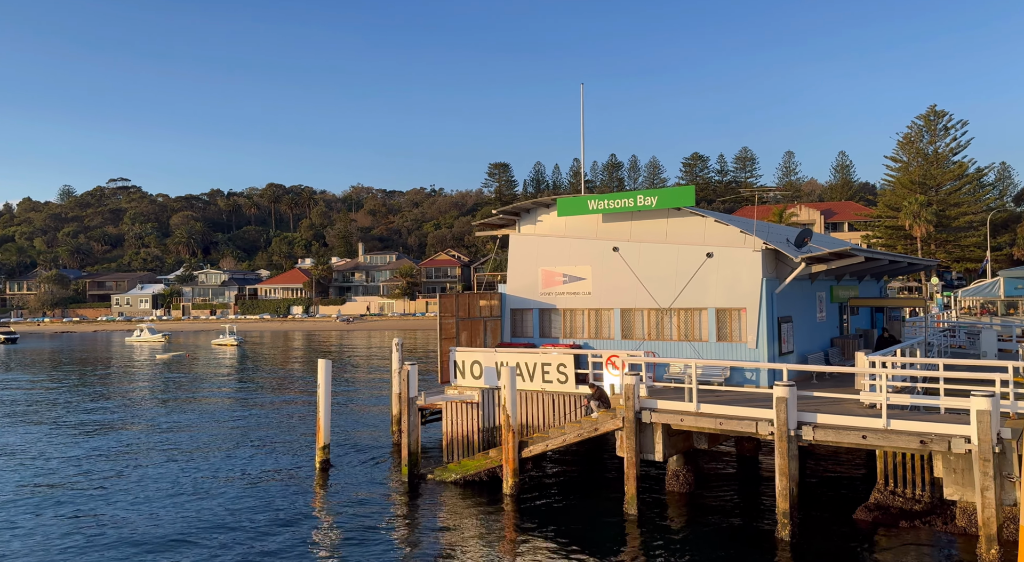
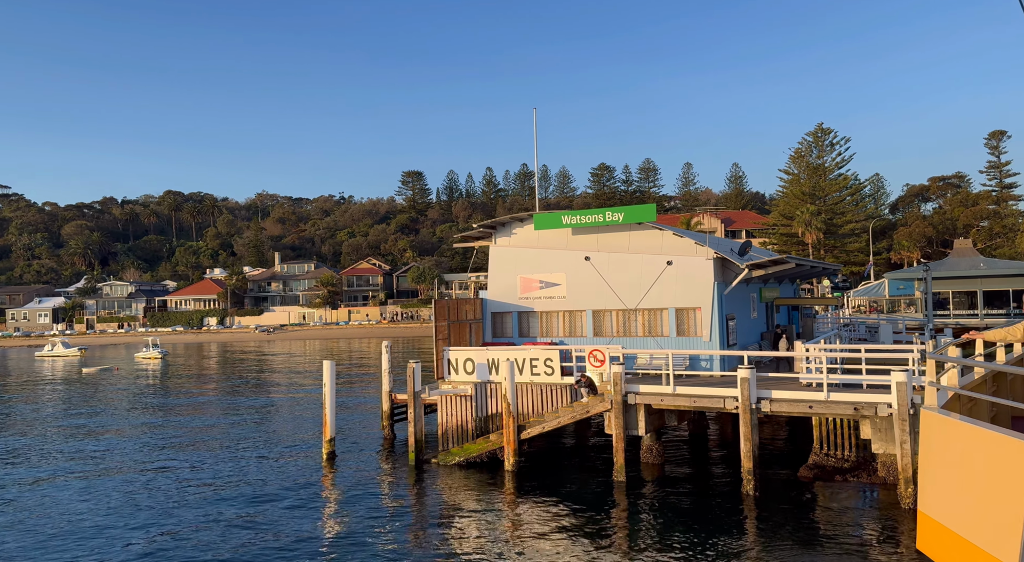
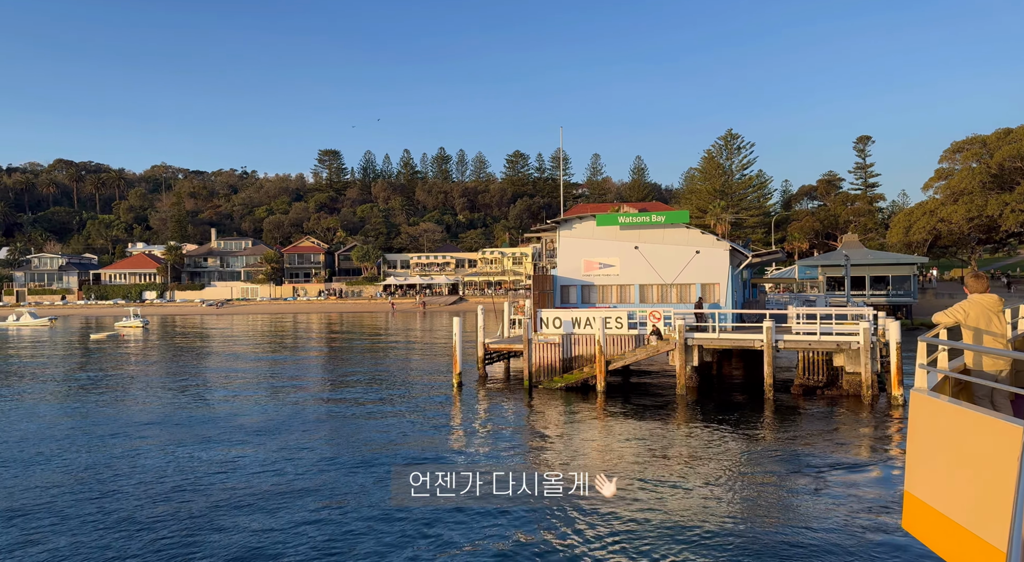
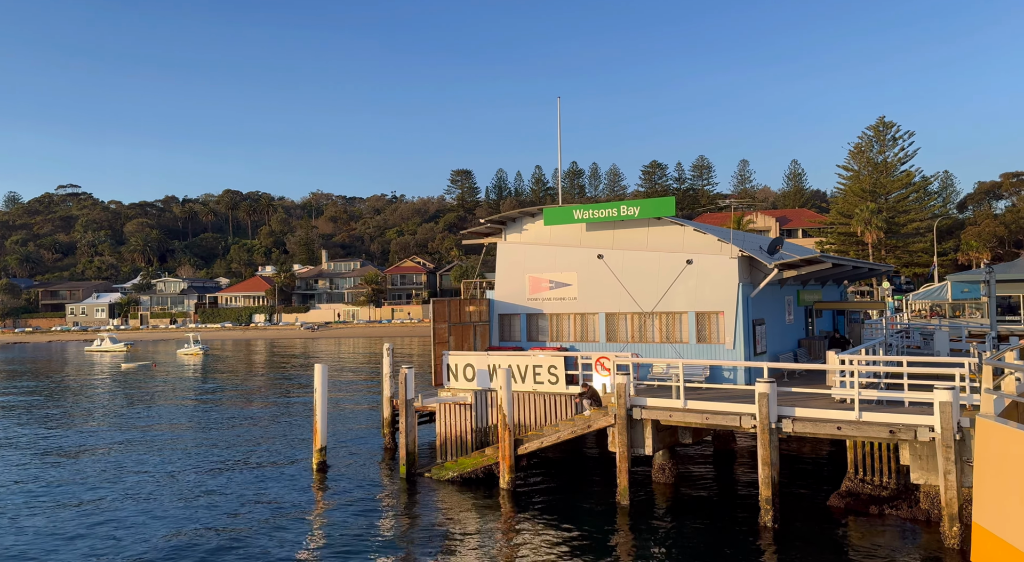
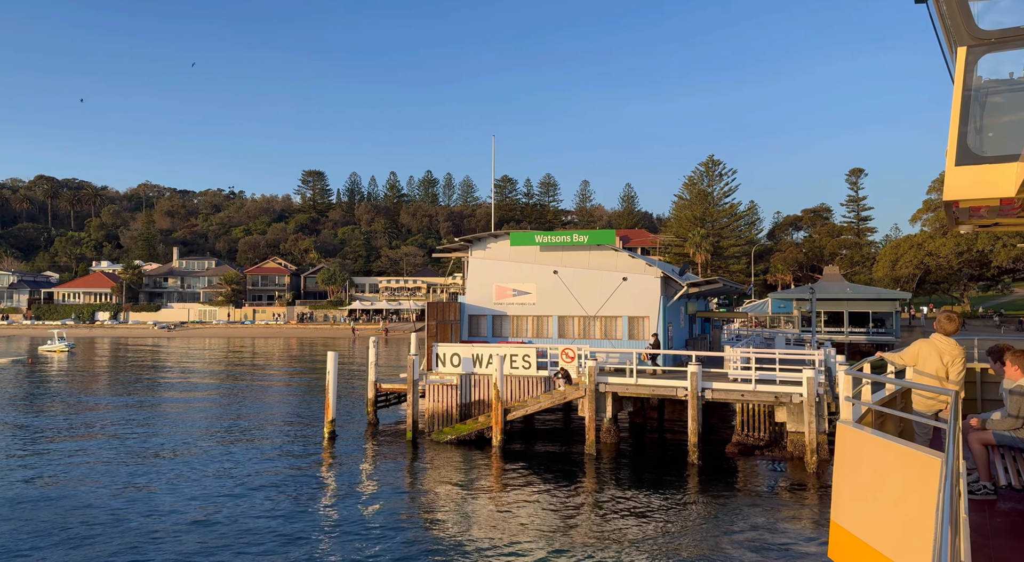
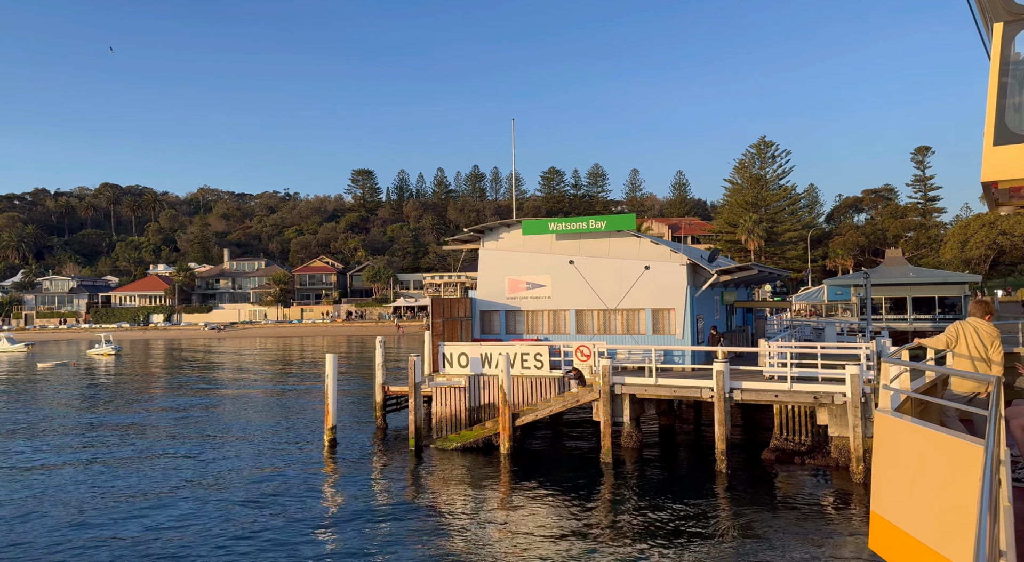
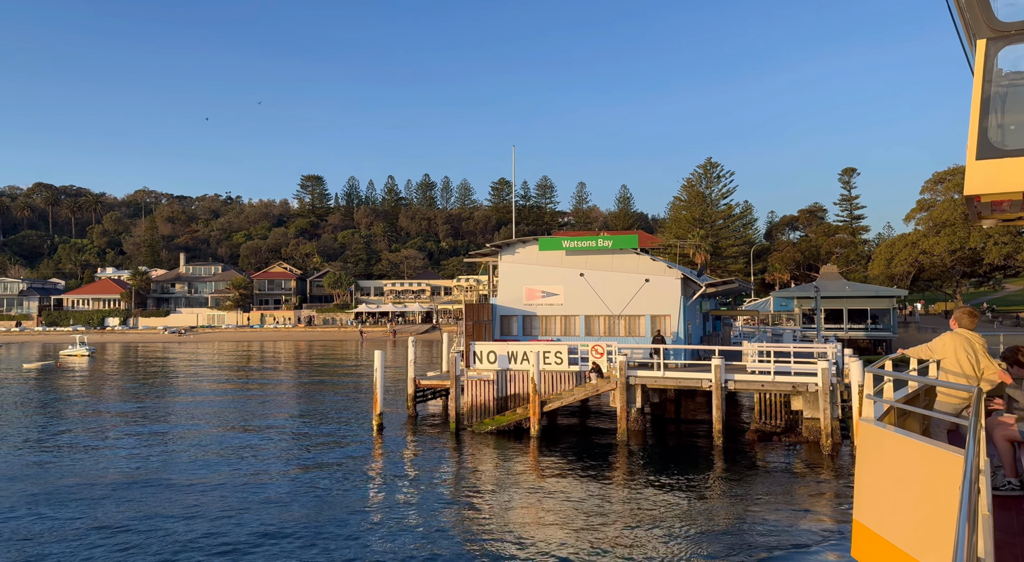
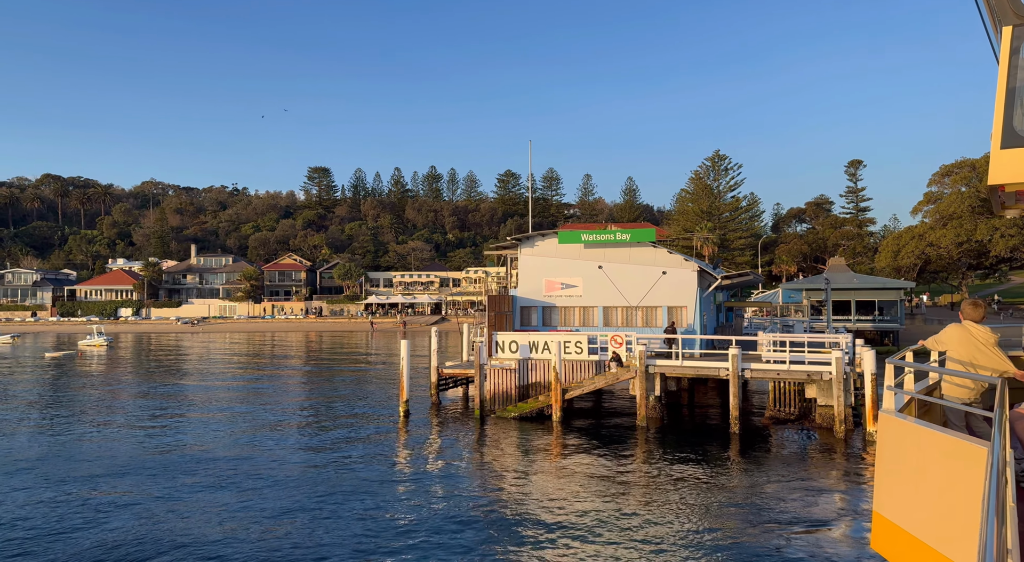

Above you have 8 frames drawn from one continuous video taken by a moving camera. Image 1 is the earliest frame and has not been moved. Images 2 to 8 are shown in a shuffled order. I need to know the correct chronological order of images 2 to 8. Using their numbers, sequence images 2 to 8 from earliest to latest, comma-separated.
4, 2, 6, 5, 7, 8, 3
